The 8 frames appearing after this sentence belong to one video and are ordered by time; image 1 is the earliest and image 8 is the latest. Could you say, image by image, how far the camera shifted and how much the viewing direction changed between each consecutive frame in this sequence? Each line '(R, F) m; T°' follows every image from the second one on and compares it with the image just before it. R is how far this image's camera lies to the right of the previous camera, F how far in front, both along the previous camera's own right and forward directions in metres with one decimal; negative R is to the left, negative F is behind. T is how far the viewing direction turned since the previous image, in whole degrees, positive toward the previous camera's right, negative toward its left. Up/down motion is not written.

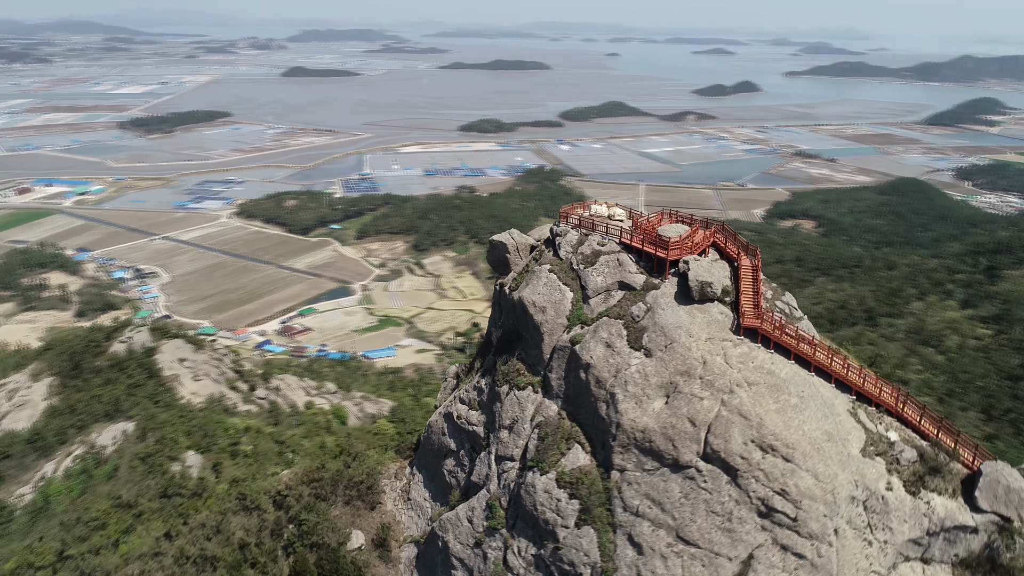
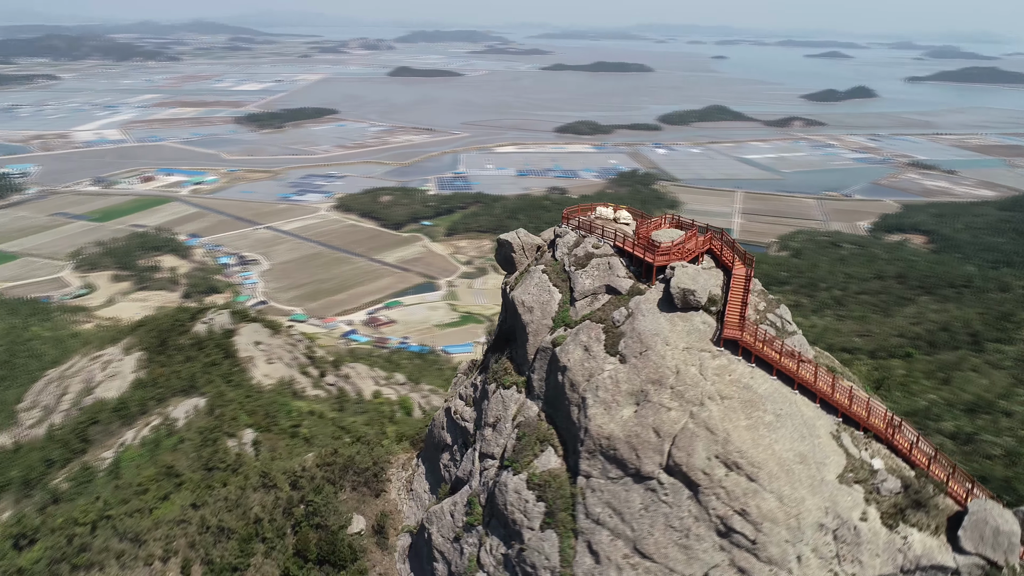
(+1.6, +0.1) m; -7°
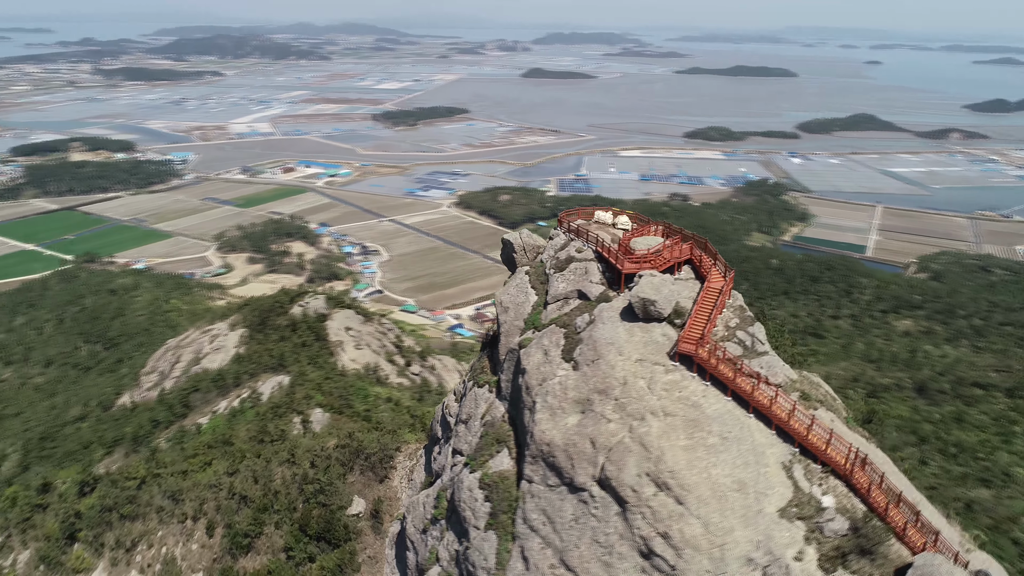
(+2.2, +0.2) m; -10°
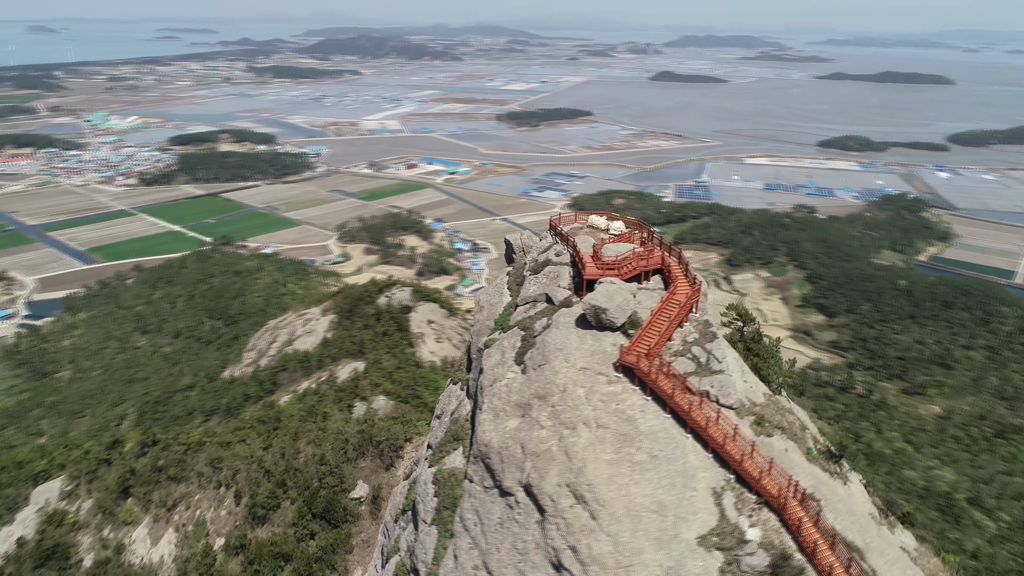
(+2.1, +0.2) m; -9°
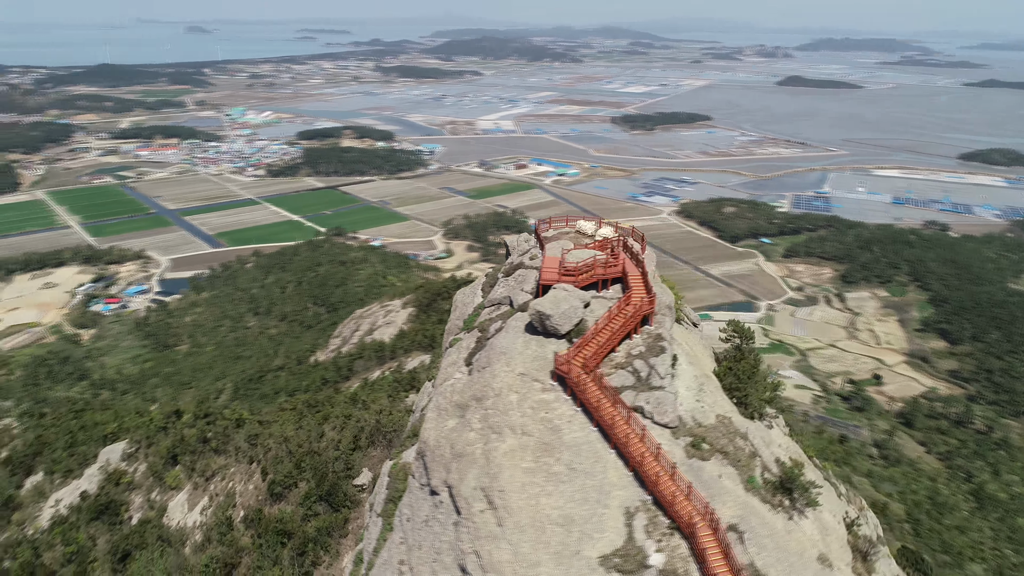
(+2.0, +0.2) m; -9°
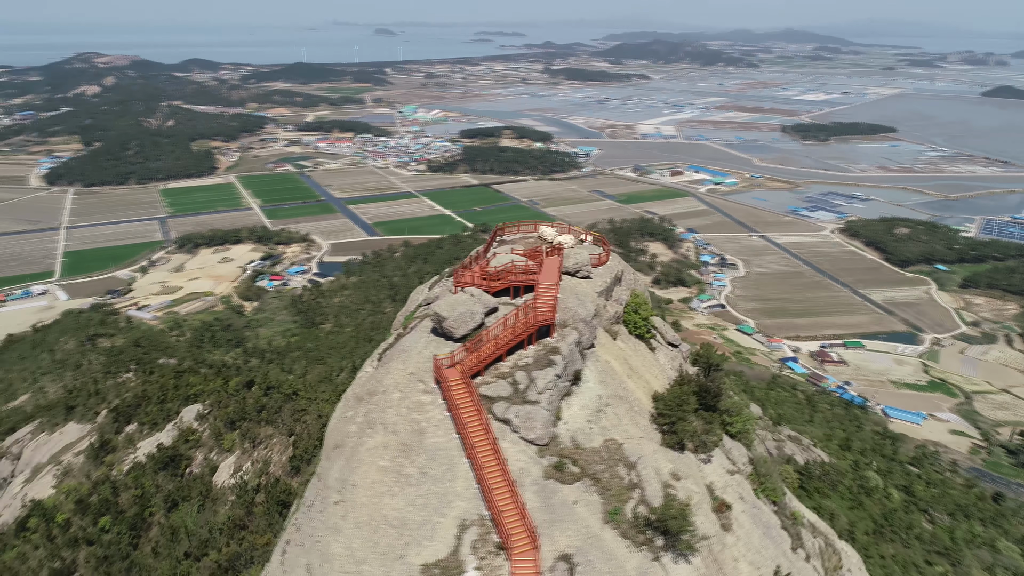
(+3.1, +0.5) m; -12°
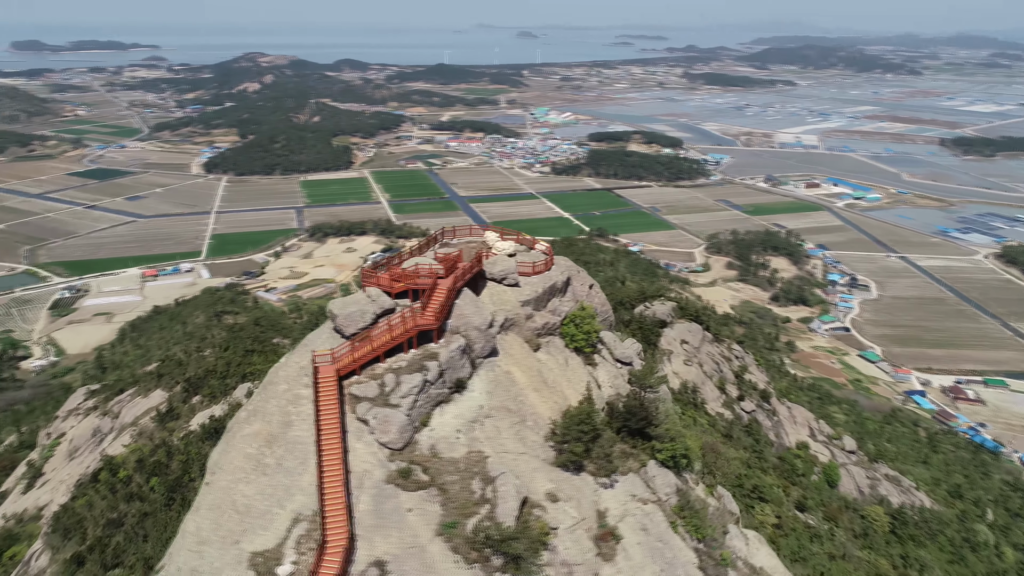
(+2.9, +0.4) m; -10°
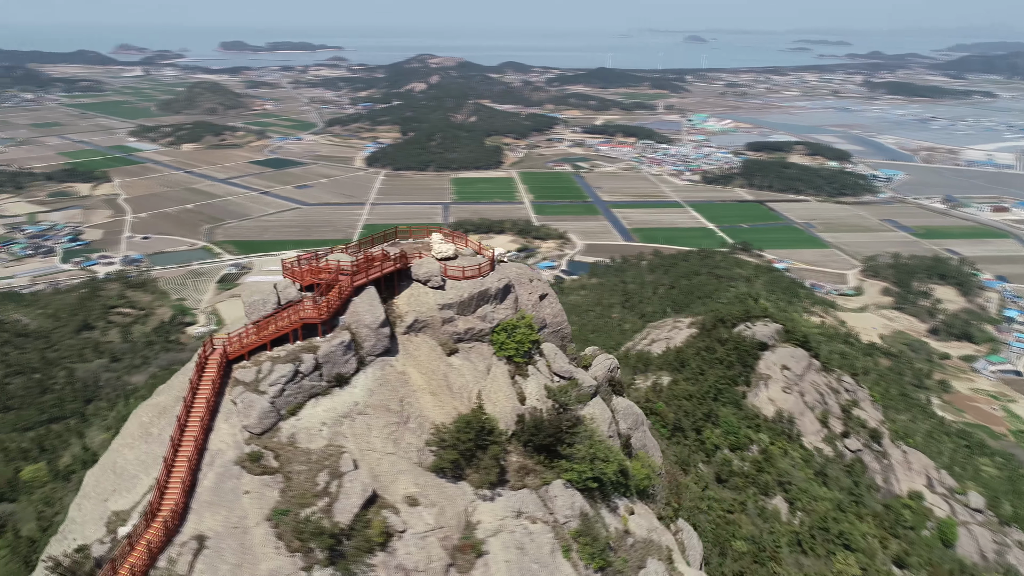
(+3.2, +0.4) m; -12°
